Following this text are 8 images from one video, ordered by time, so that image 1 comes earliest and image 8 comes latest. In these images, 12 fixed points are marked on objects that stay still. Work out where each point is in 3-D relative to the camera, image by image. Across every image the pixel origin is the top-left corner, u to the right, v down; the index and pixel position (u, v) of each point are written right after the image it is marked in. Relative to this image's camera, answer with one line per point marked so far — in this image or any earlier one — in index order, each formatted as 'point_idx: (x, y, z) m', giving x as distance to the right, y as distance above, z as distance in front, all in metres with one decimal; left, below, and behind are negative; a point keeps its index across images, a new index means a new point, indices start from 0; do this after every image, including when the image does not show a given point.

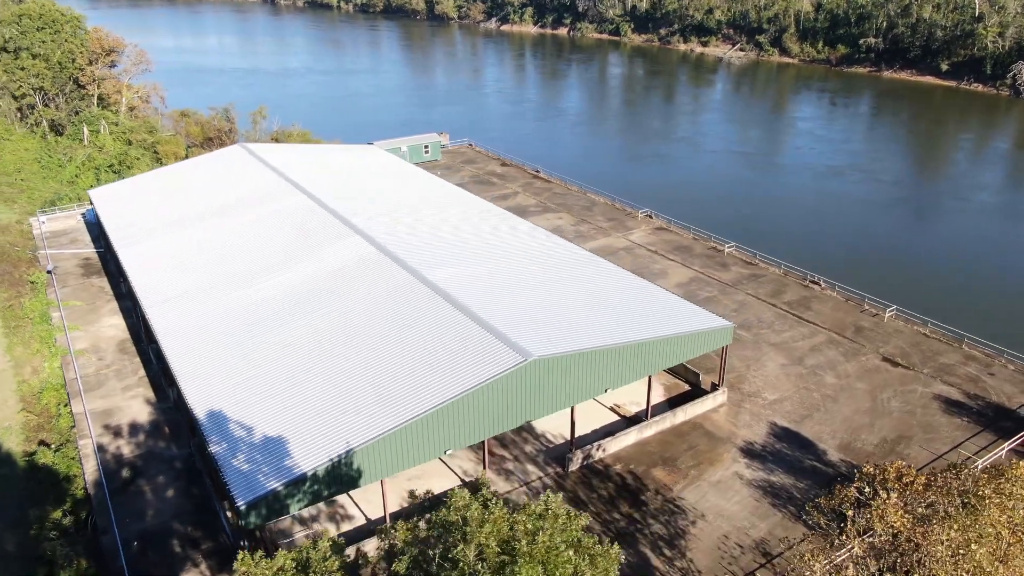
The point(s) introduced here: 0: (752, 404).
0: (+5.5, -2.7, +17.8) m
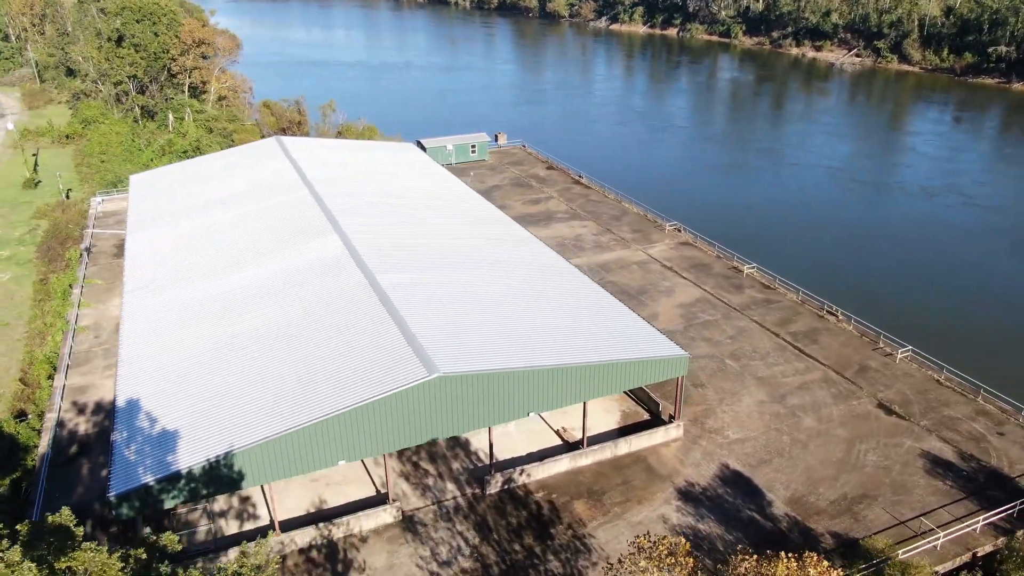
0: (+4.2, -3.3, +16.5) m
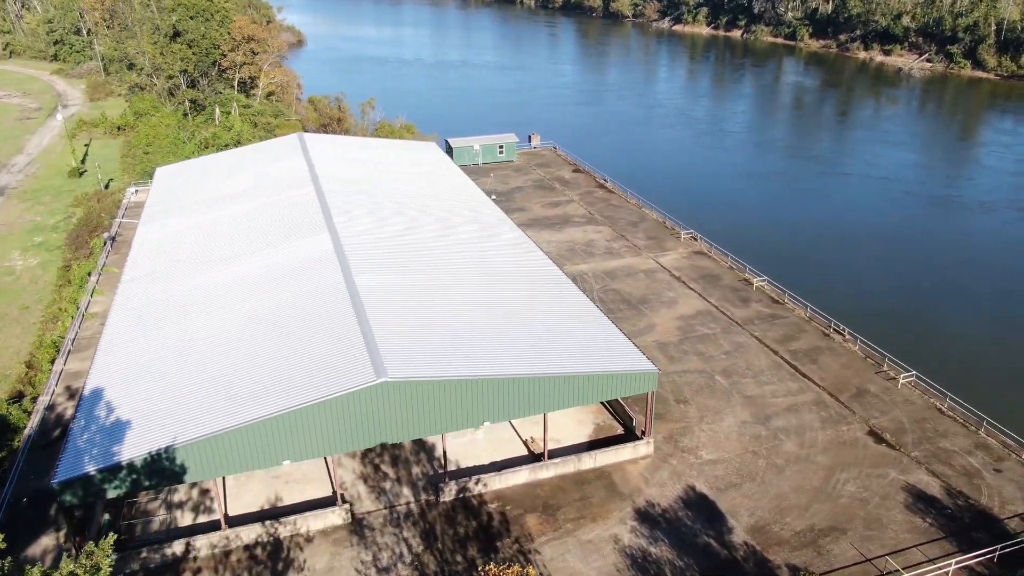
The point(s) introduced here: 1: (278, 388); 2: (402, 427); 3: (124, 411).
0: (+3.5, -3.6, +16.0) m
1: (-4.3, -1.8, +13.9) m
2: (-2.2, -2.6, +14.2) m
3: (-7.1, -2.2, +14.0) m
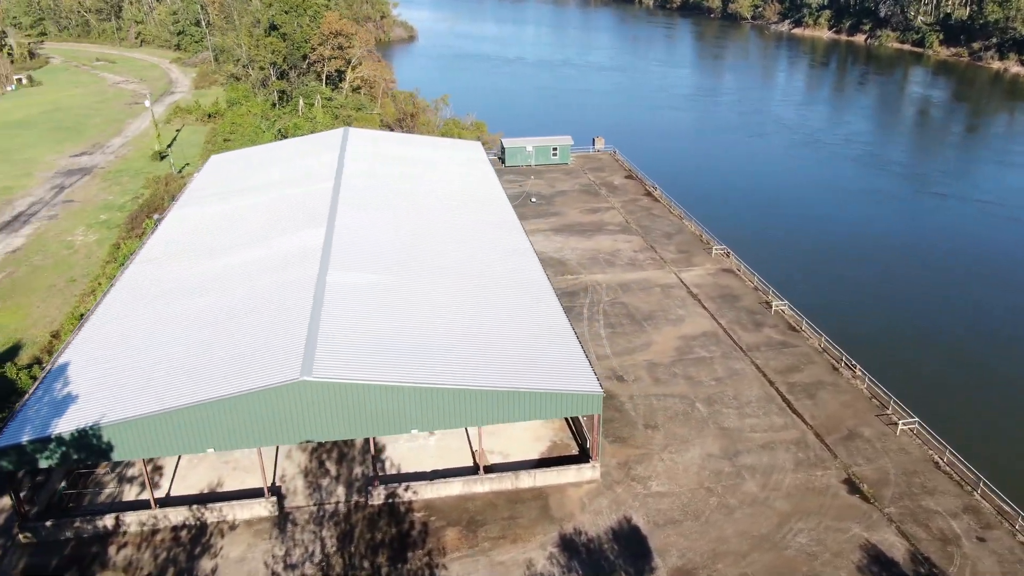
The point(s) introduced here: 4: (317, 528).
0: (+2.3, -3.9, +15.2) m
1: (-5.6, -1.7, +14.3) m
2: (-3.6, -2.6, +14.3) m
3: (-8.4, -1.9, +14.8) m
4: (-3.6, -4.4, +14.2) m
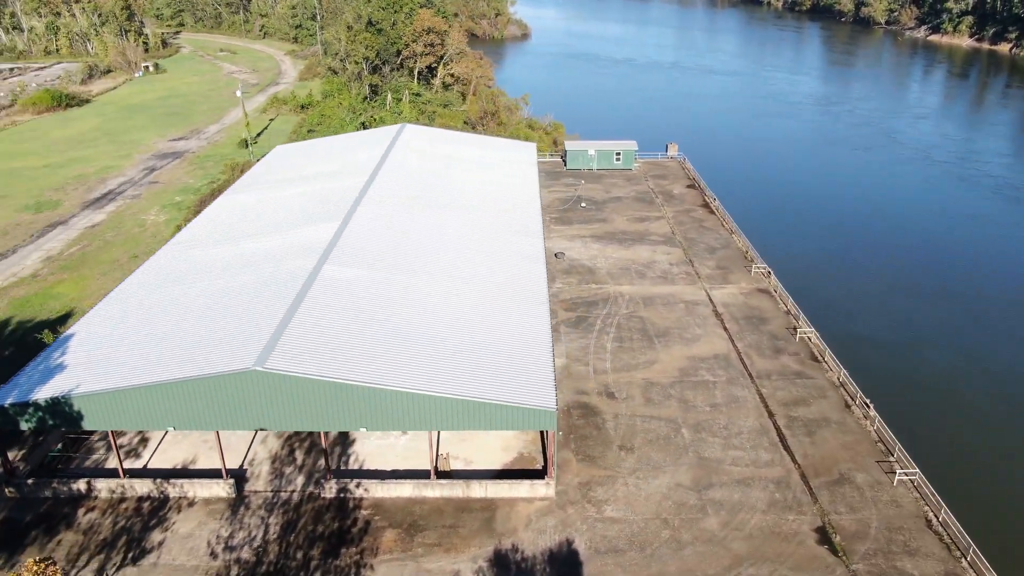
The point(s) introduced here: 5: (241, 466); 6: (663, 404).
0: (+1.3, -4.2, +14.7) m
1: (-6.4, -1.4, +15.0) m
2: (-4.5, -2.5, +14.7) m
3: (-9.1, -1.4, +15.8) m
4: (-4.7, -4.3, +14.6) m
5: (-5.6, -3.7, +15.9) m
6: (+3.5, -2.7, +17.9) m
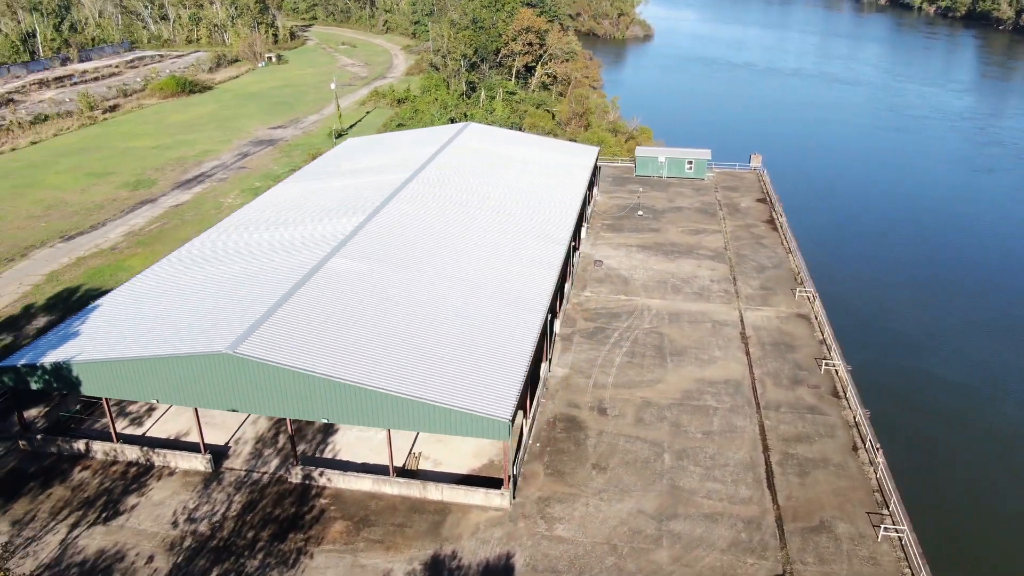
0: (+0.3, -4.4, +14.4) m
1: (-7.0, -1.0, +15.9) m
2: (-5.2, -2.2, +15.3) m
3: (-9.5, -0.8, +17.2) m
4: (-5.5, -4.0, +15.3) m
5: (-6.2, -3.4, +16.7) m
6: (+3.2, -3.1, +17.2) m
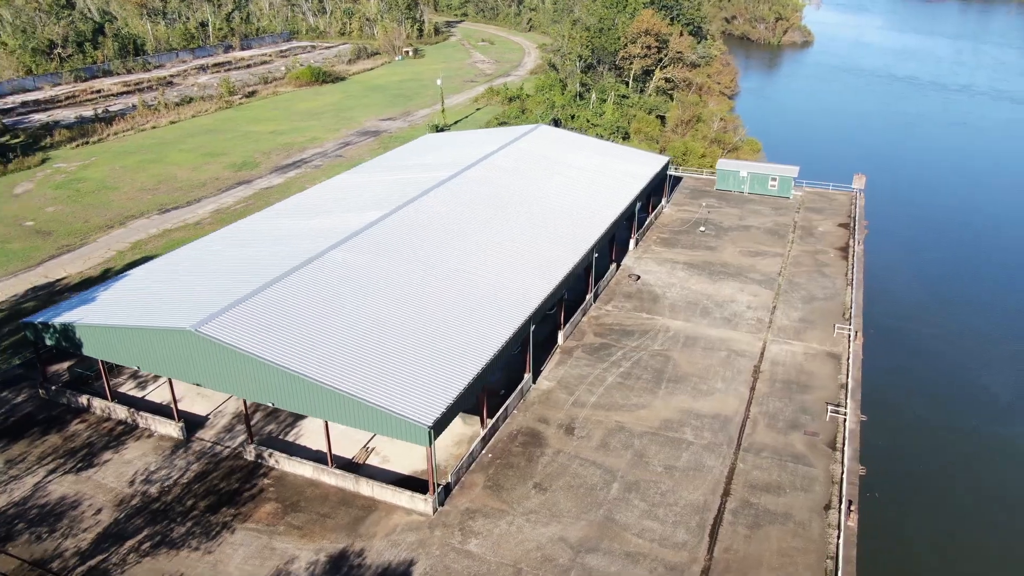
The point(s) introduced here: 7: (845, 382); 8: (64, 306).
0: (-1.2, -4.6, +14.2) m
1: (-7.8, -0.5, +17.1) m
2: (-6.2, -1.9, +16.2) m
3: (-9.9, -0.1, +18.8) m
4: (-6.7, -3.6, +16.3) m
5: (-7.0, -2.9, +17.8) m
6: (+2.2, -3.5, +16.5) m
7: (+8.2, -2.3, +18.9) m
8: (-10.7, -0.4, +18.4) m
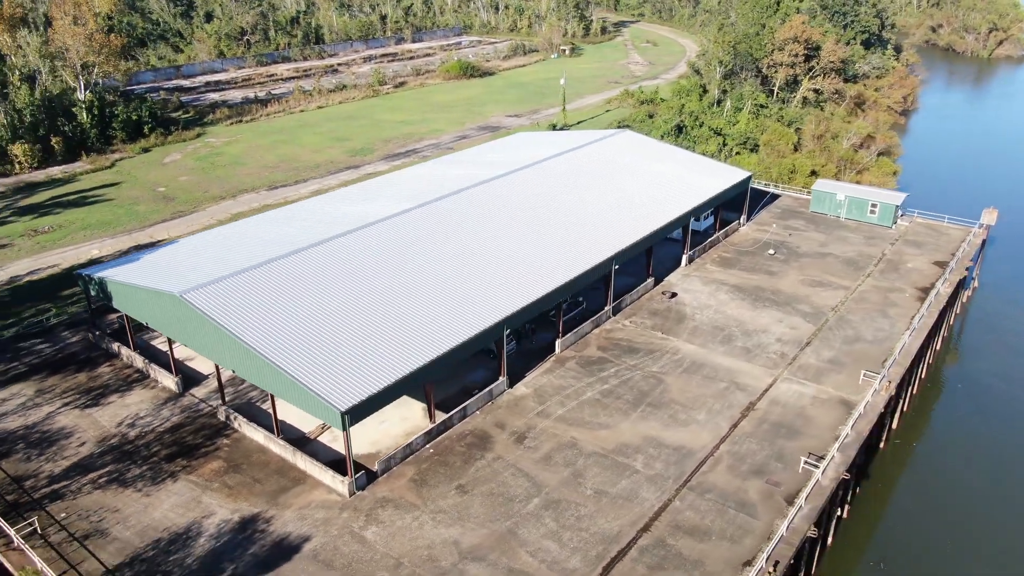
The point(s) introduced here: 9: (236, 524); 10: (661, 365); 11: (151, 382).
0: (-3.1, -4.4, +14.7) m
1: (-8.3, +0.3, +19.0) m
2: (-7.2, -1.2, +17.8) m
3: (-9.9, +0.9, +21.2) m
4: (-7.8, -2.9, +18.0) m
5: (-7.7, -2.2, +19.5) m
6: (+0.9, -3.8, +16.1) m
7: (+7.4, -3.2, +17.1) m
8: (-10.8, +0.7, +21.0) m
9: (-5.2, -4.5, +14.6) m
10: (+3.8, -2.0, +19.9) m
11: (-9.0, -2.3, +19.2) m
